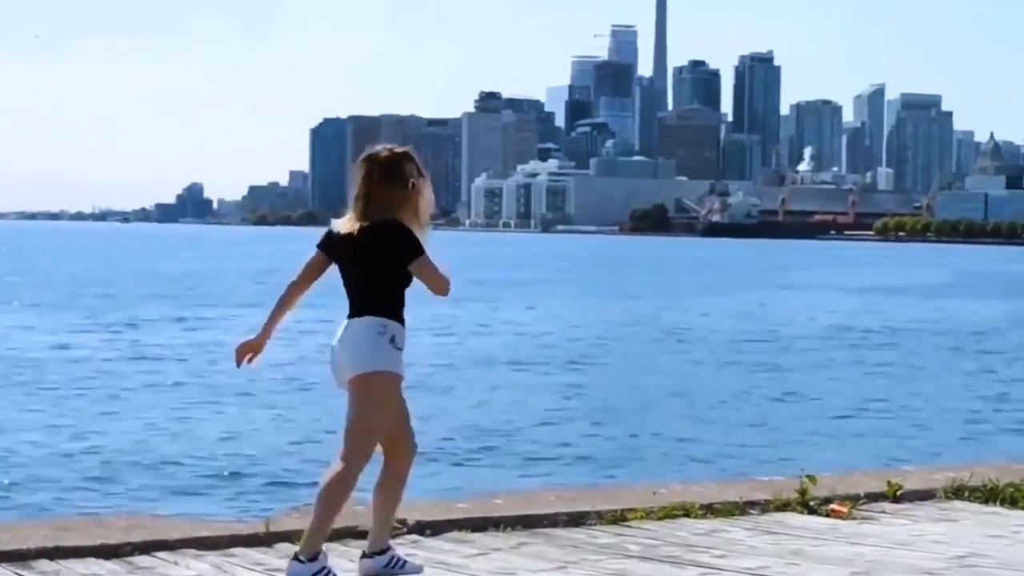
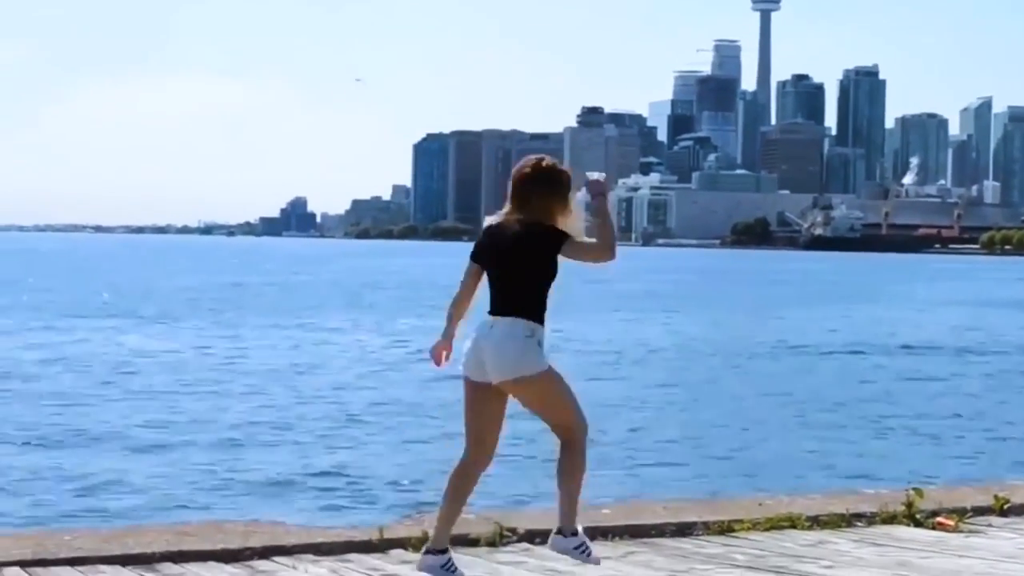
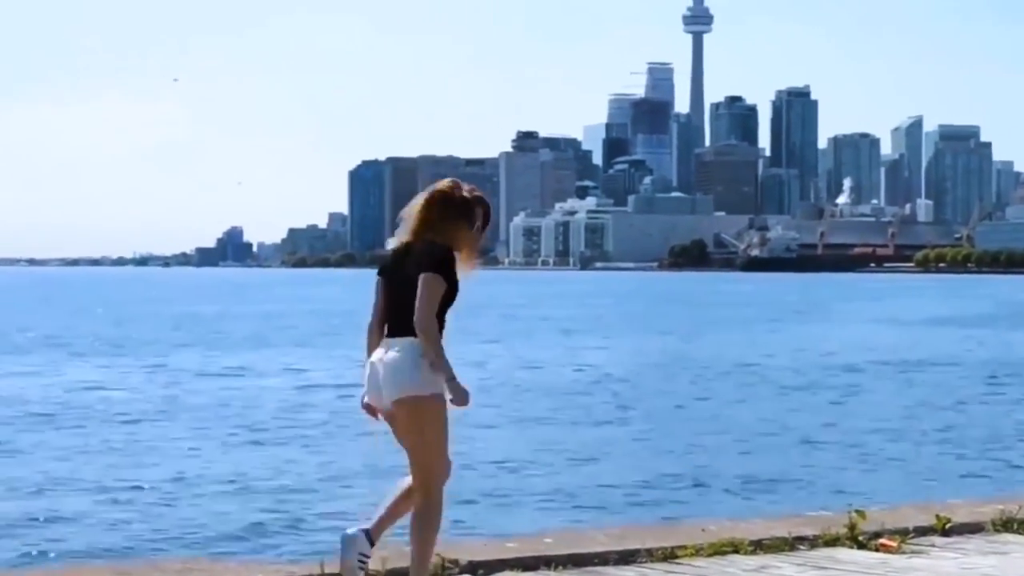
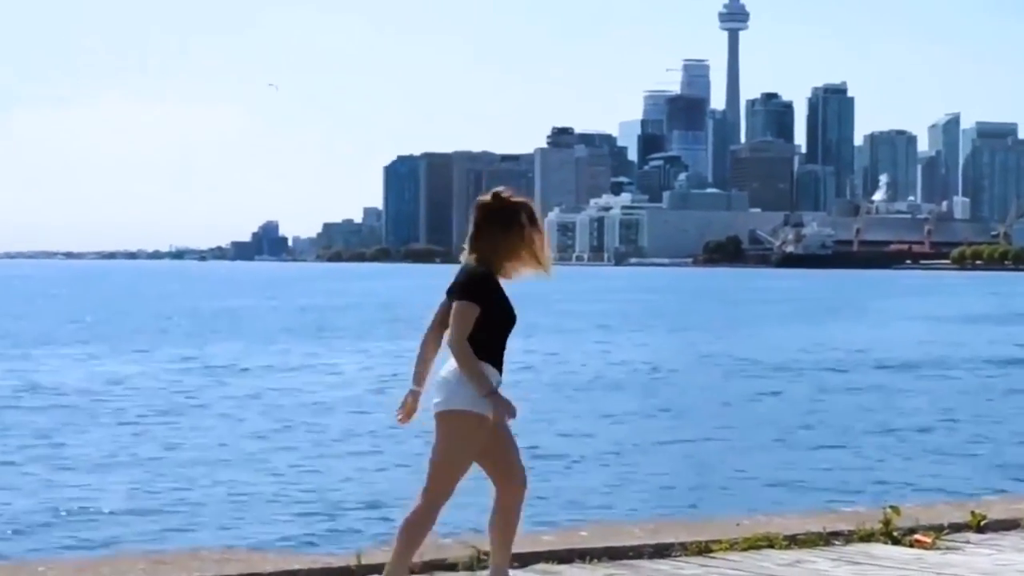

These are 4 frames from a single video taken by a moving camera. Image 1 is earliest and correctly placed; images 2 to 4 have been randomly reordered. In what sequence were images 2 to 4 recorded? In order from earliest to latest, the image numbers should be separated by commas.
3, 4, 2
